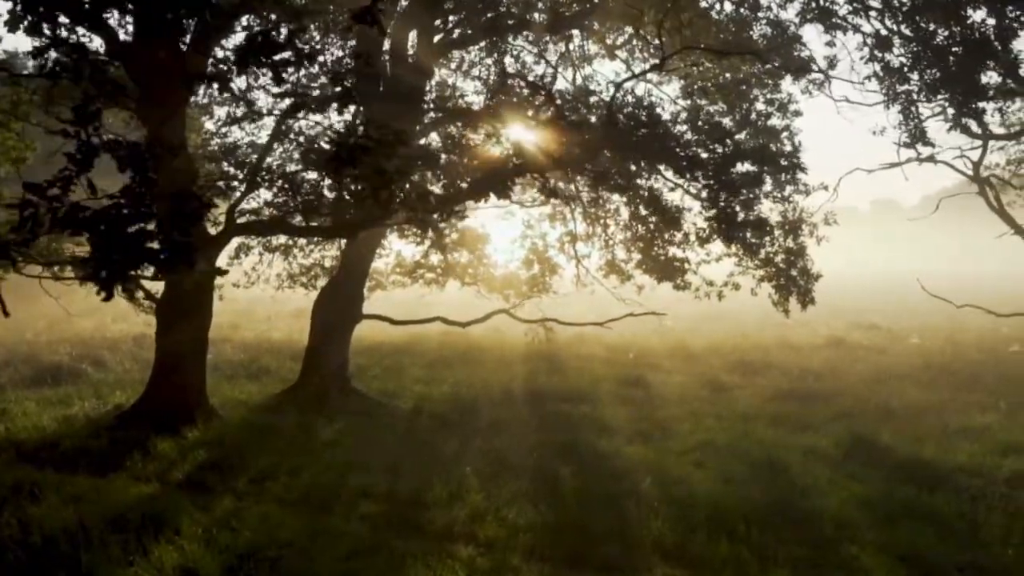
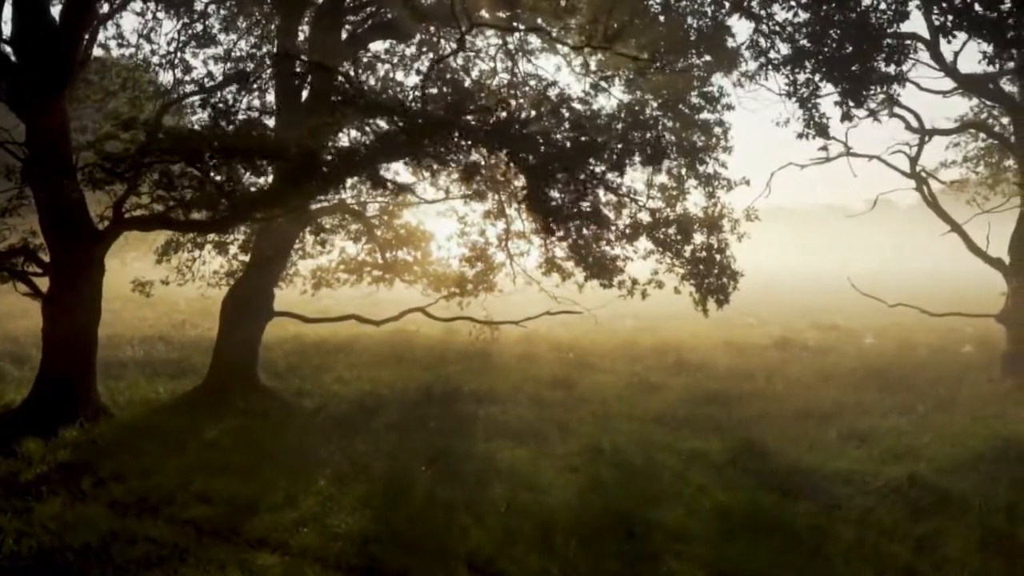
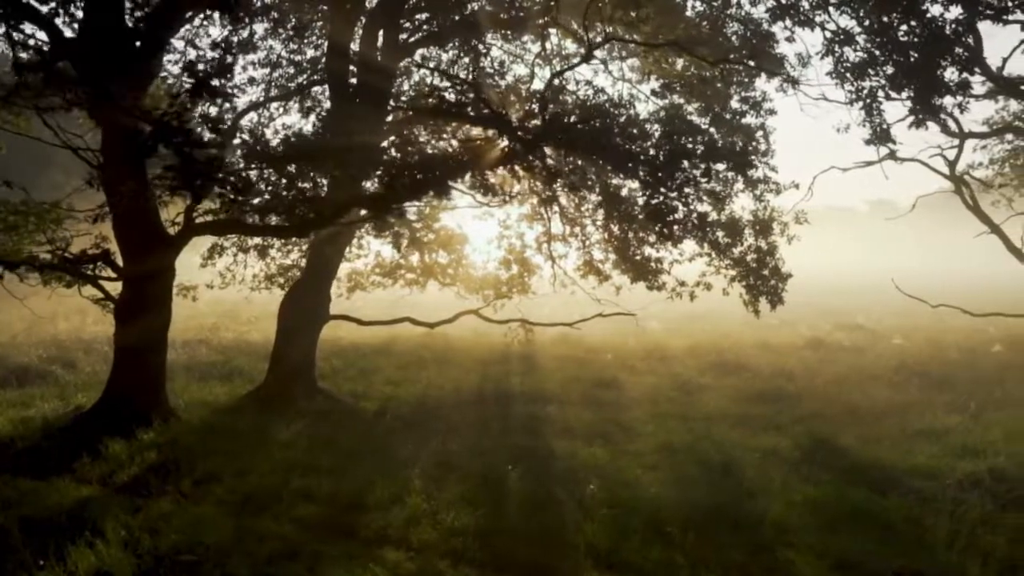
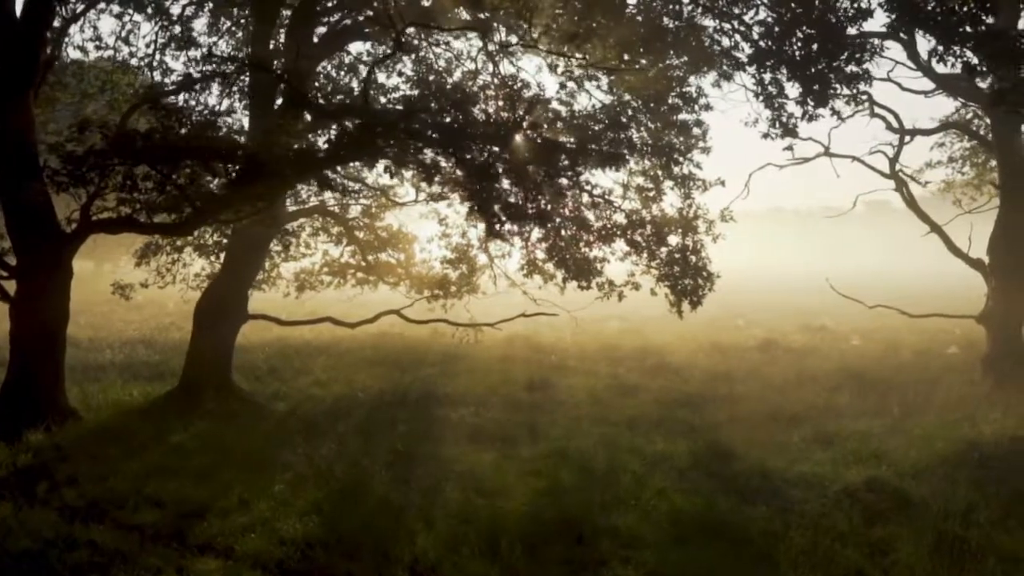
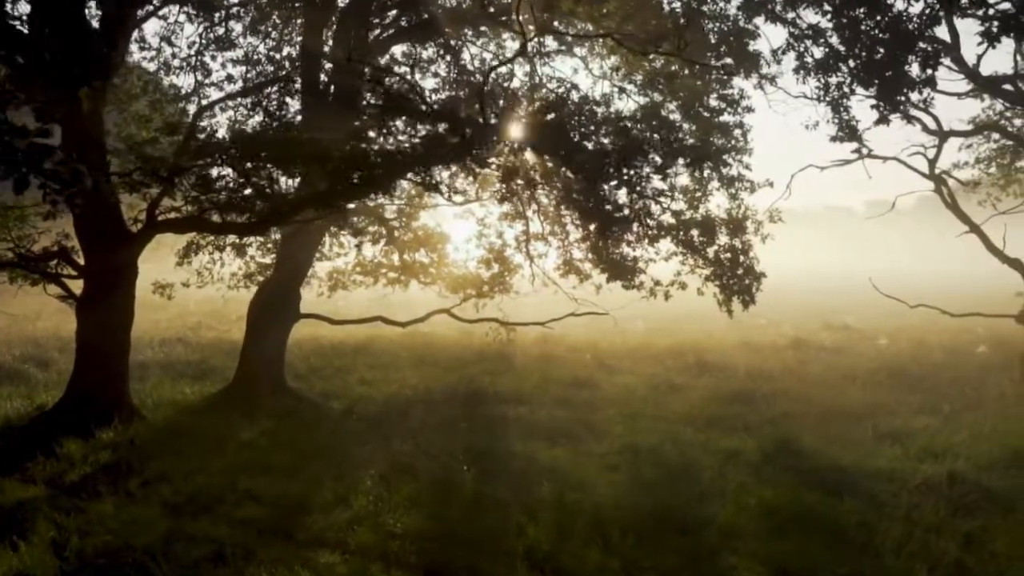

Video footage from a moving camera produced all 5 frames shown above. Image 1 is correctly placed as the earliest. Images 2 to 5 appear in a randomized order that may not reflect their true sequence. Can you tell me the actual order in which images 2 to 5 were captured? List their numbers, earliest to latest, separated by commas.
3, 5, 2, 4
